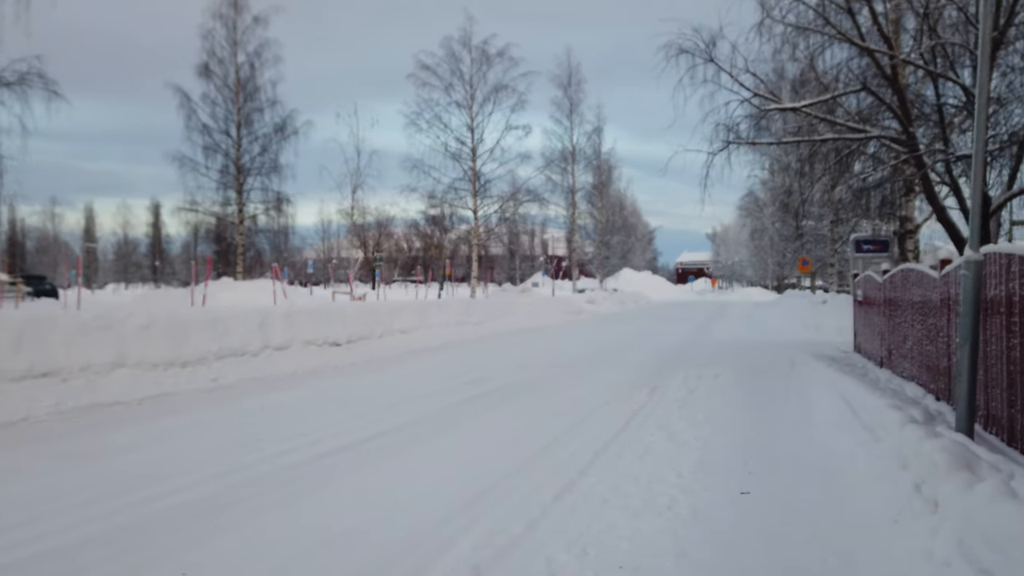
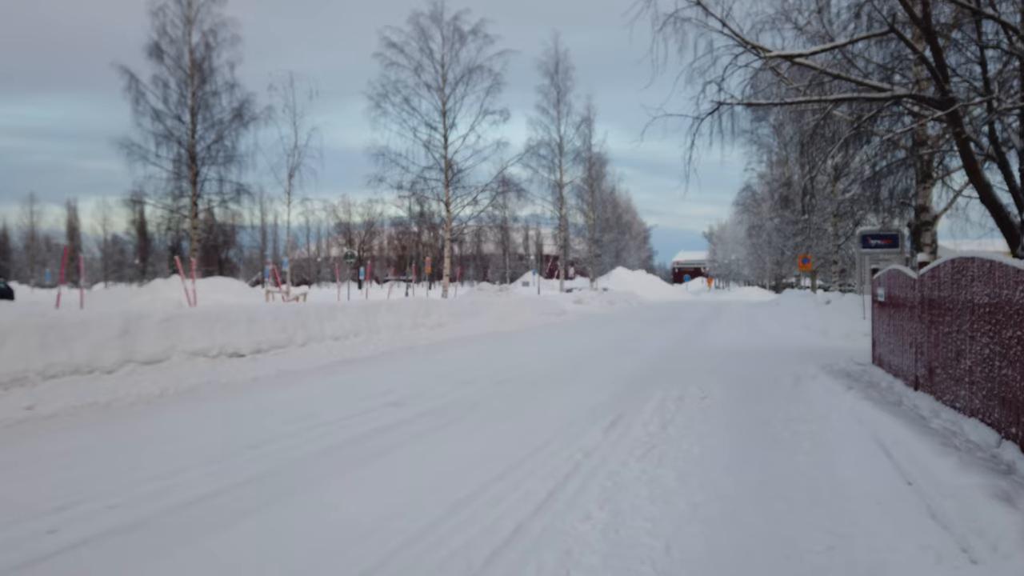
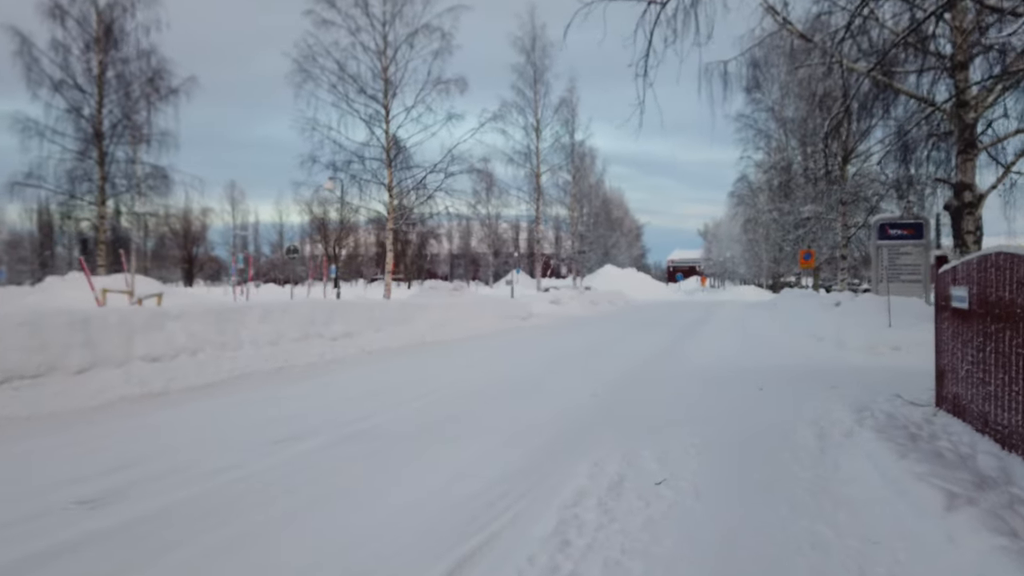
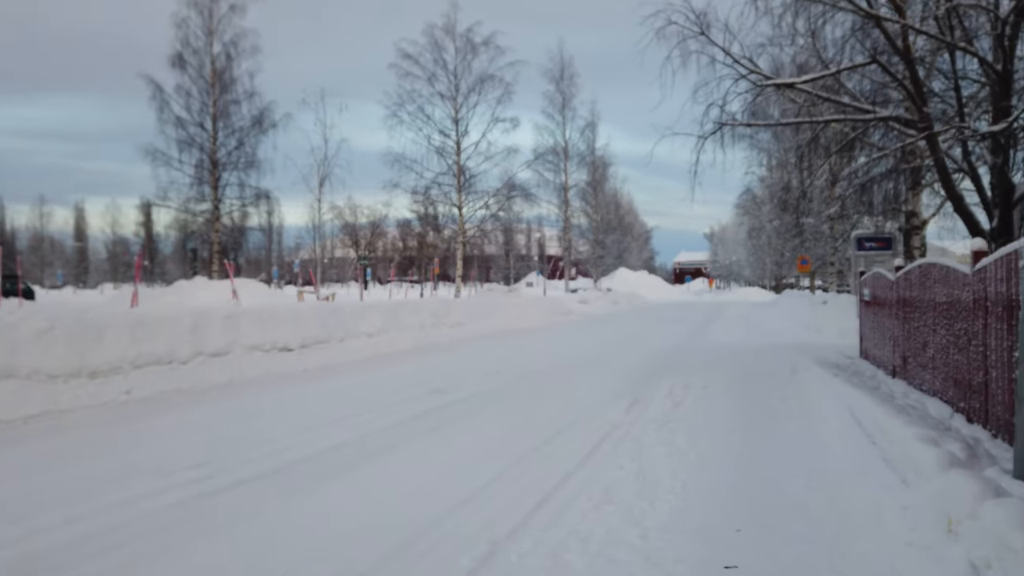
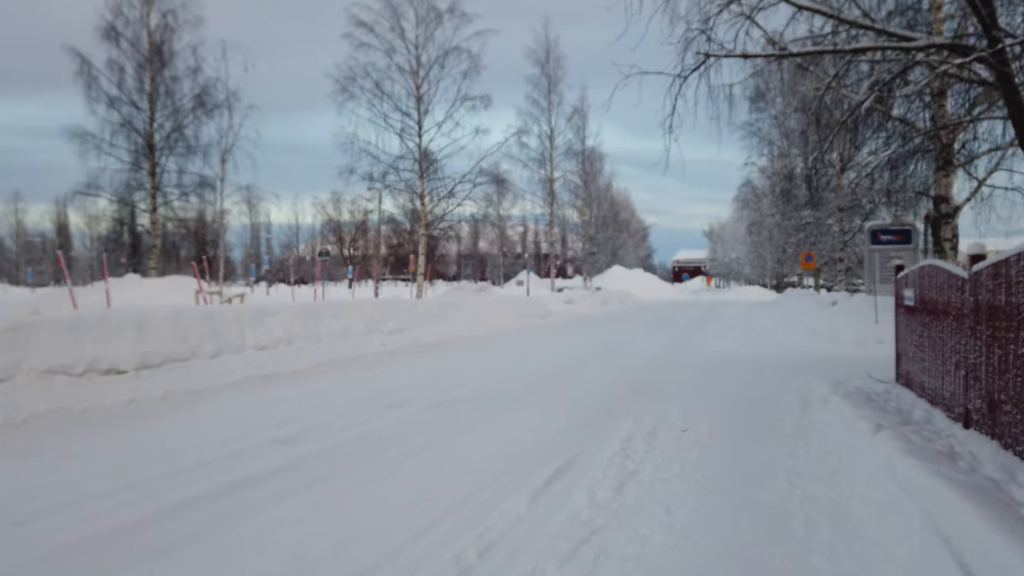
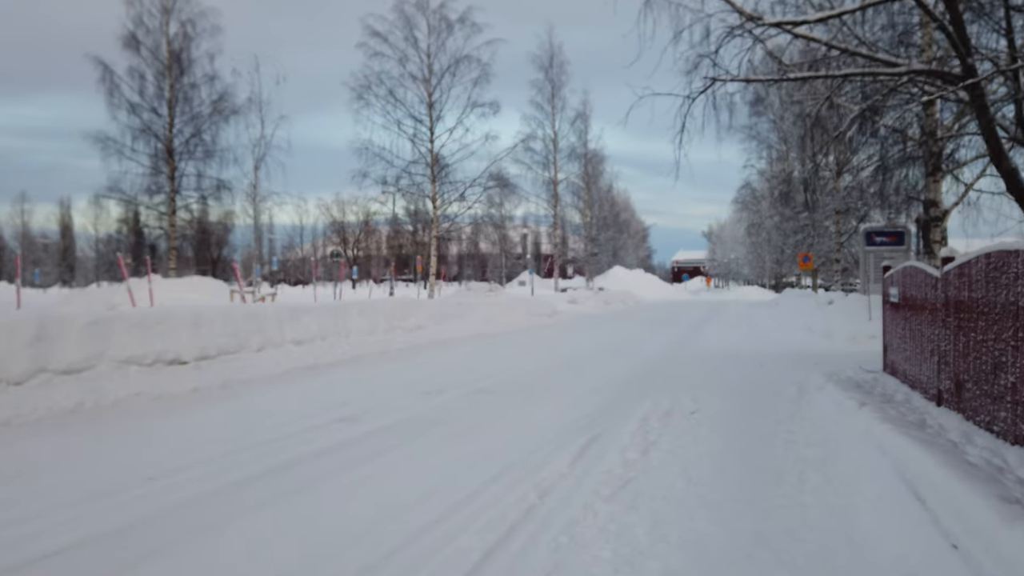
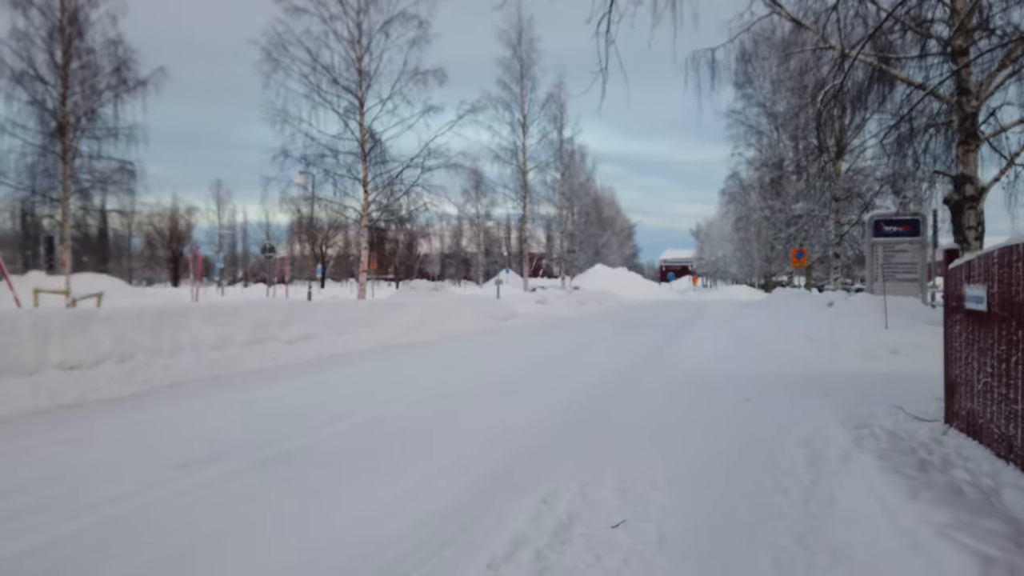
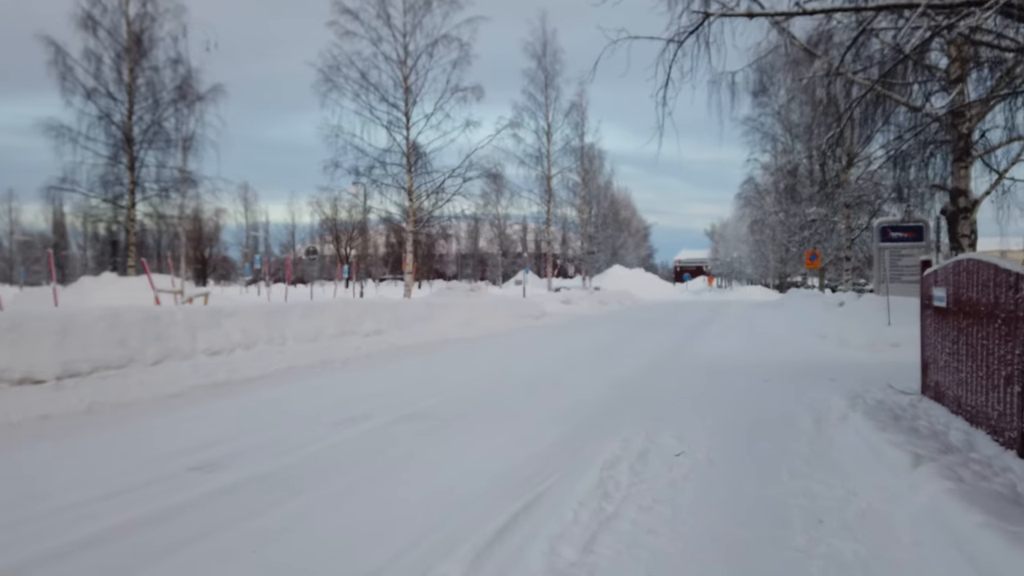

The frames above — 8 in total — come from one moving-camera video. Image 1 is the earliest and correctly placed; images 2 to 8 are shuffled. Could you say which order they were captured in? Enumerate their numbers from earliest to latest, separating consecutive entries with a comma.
4, 2, 6, 5, 8, 3, 7
